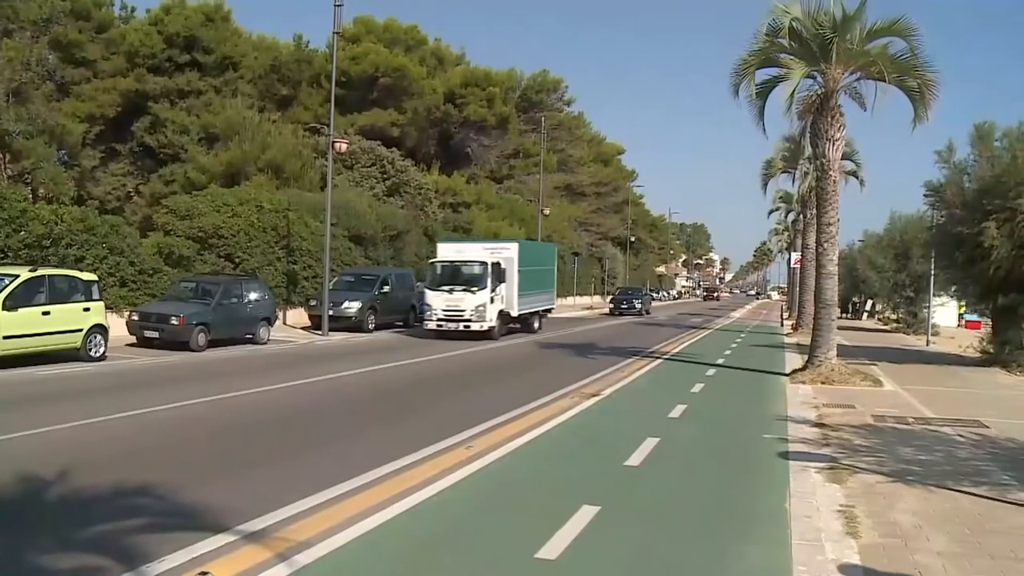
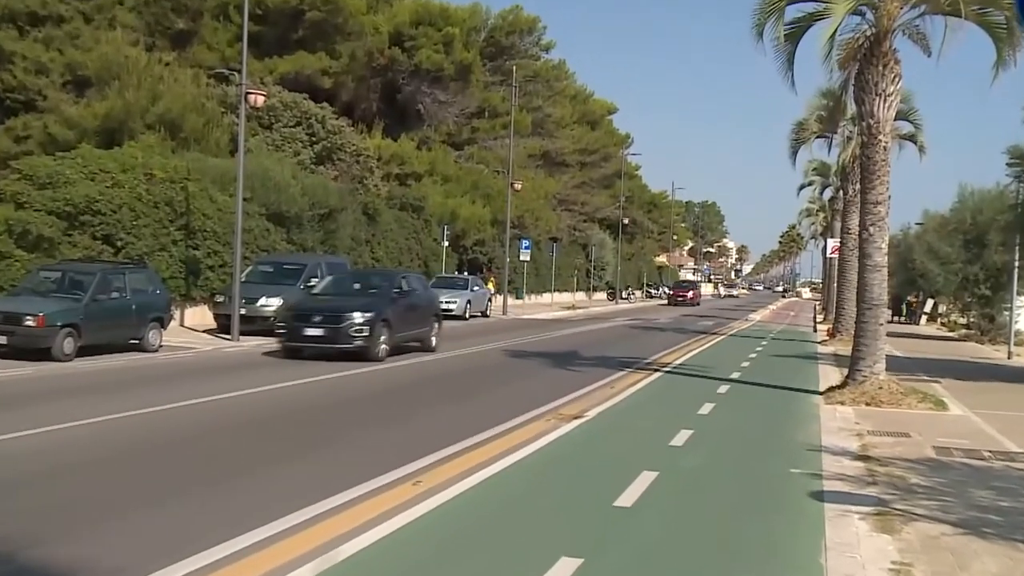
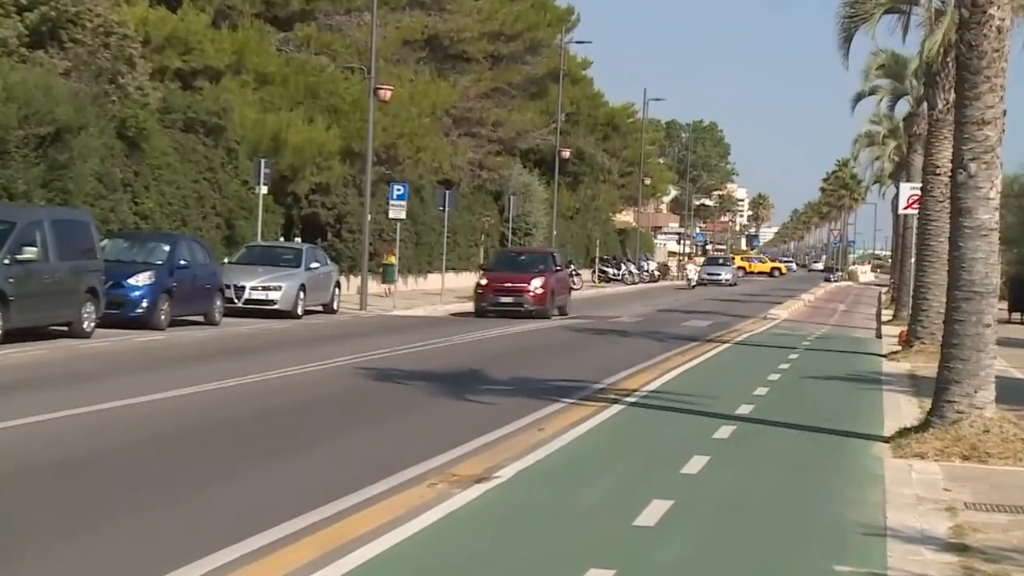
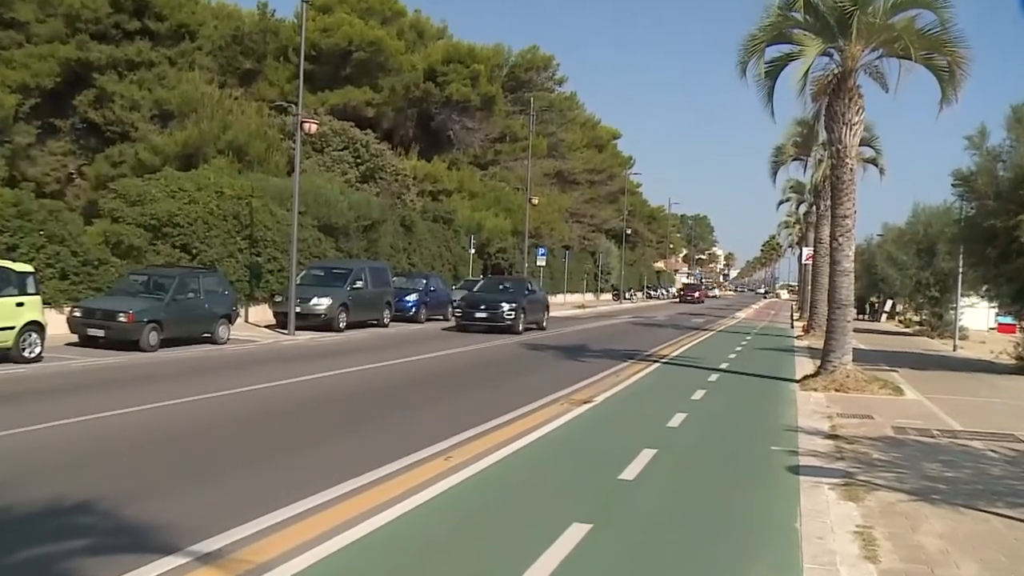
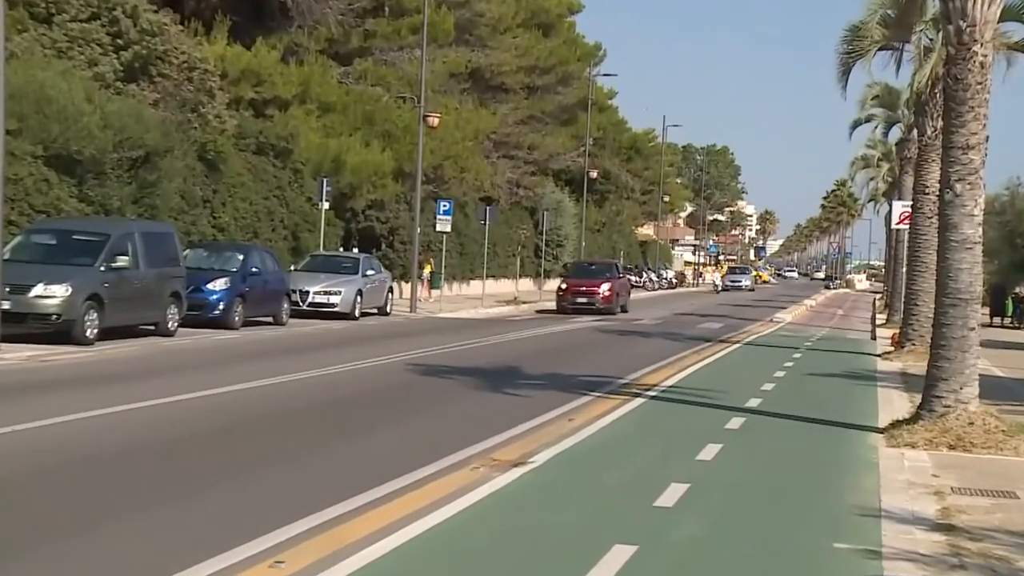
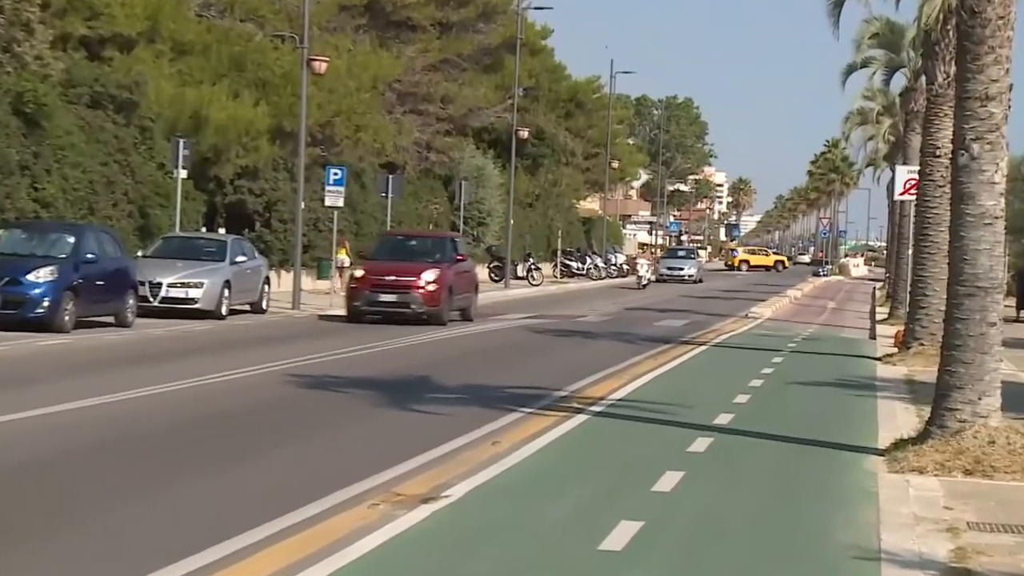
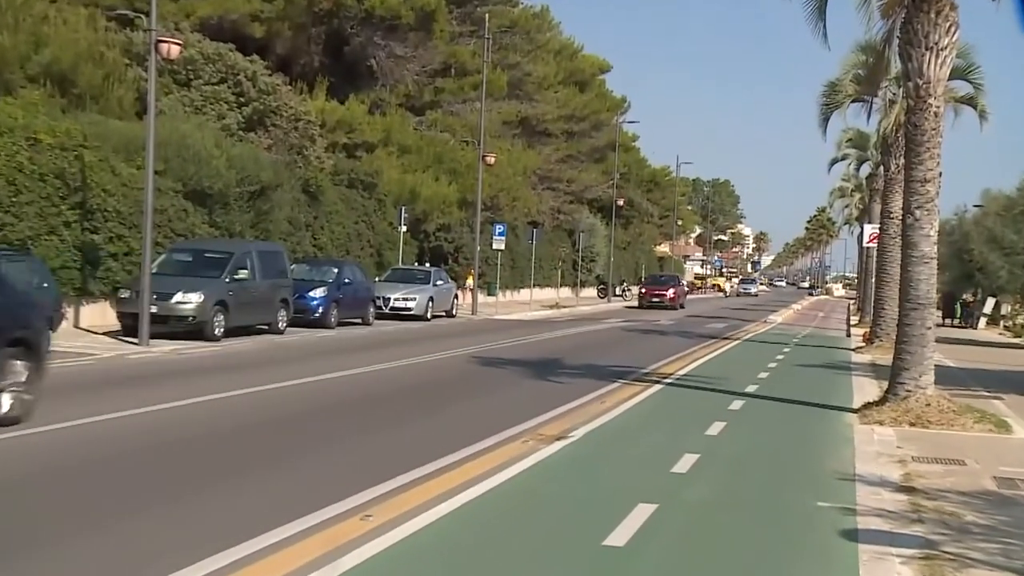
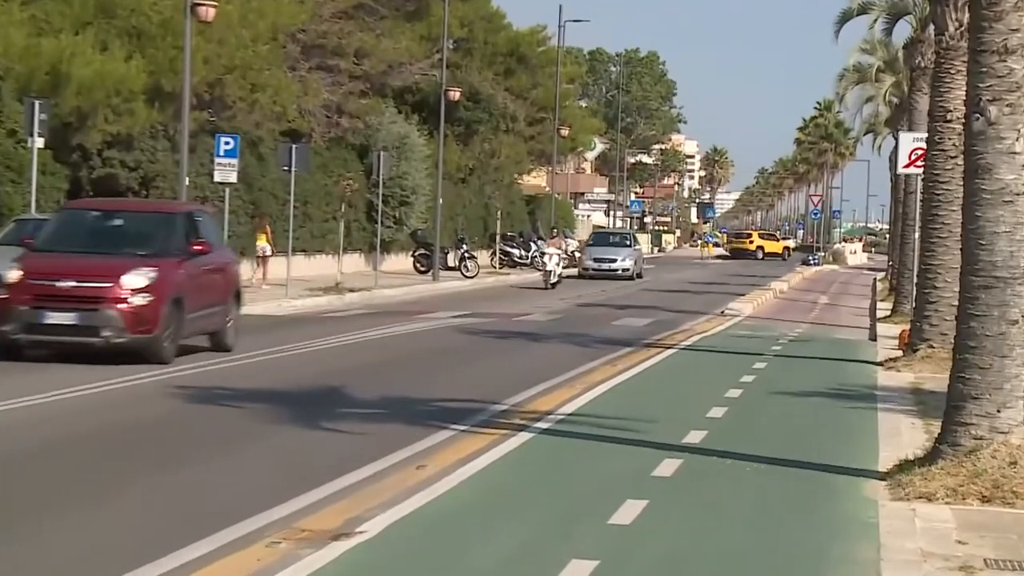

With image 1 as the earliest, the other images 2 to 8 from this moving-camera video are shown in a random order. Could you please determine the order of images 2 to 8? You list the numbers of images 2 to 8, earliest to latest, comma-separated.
4, 2, 7, 5, 3, 6, 8
